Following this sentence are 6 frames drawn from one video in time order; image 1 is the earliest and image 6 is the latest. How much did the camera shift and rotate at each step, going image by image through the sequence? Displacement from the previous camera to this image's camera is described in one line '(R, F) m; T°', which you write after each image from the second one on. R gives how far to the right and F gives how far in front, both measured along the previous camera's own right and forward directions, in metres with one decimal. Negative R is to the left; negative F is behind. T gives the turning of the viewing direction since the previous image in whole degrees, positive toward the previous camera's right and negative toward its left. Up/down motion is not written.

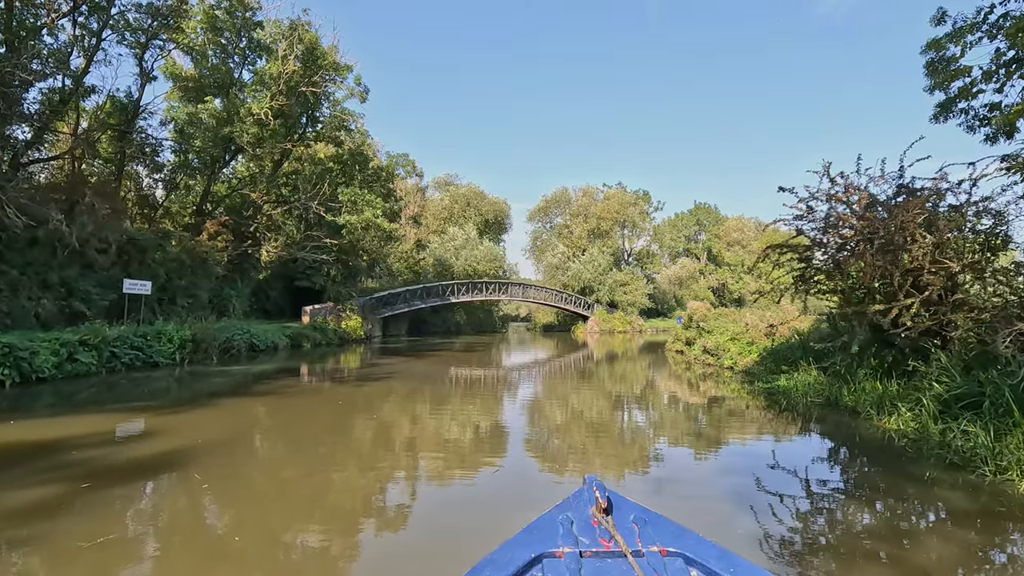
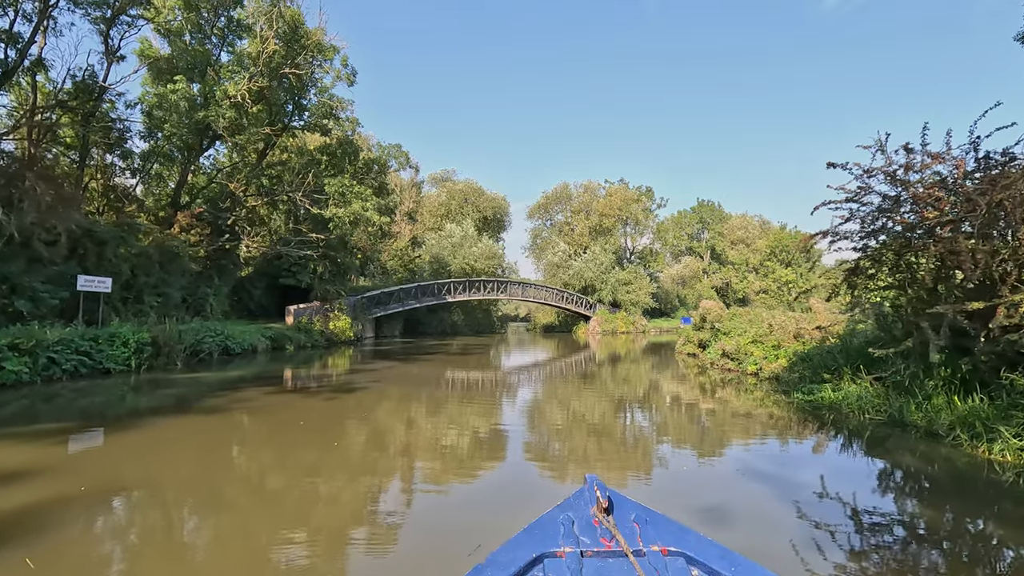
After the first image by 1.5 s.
(0.0, +0.5) m; 0°
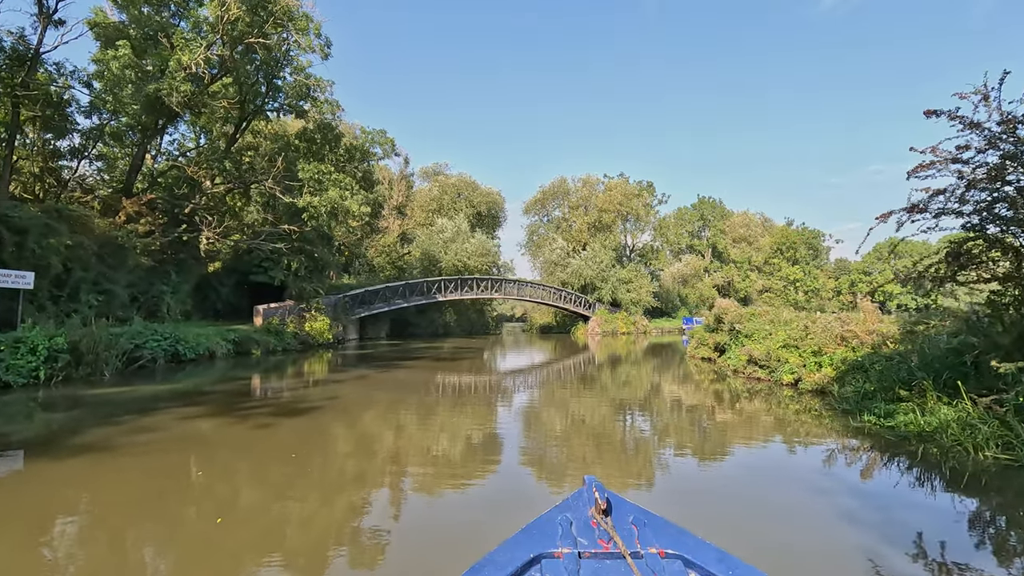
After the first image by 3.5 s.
(0.0, +0.6) m; 0°
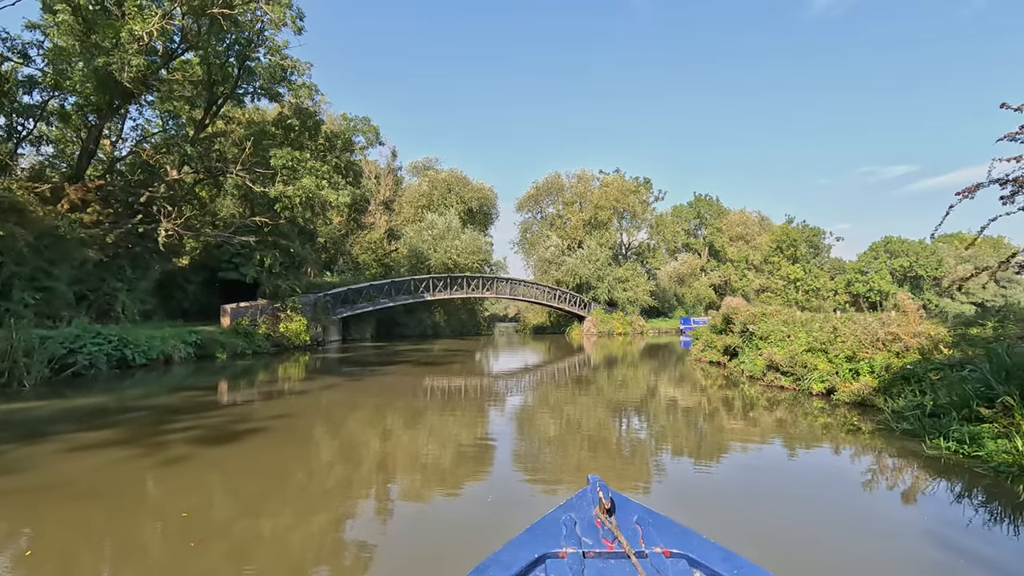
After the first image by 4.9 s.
(0.0, +0.5) m; +1°
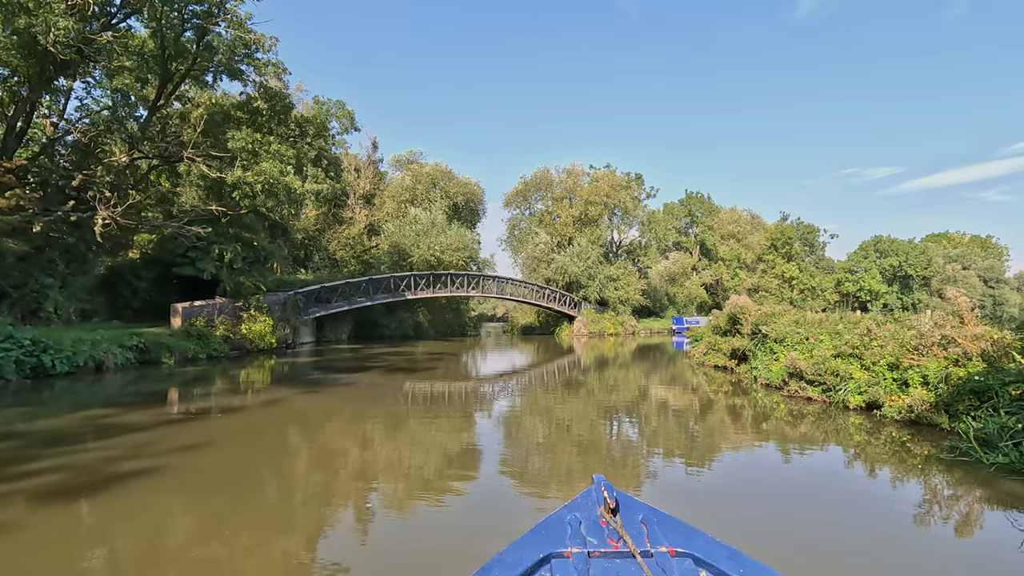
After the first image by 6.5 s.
(0.0, +0.5) m; +1°
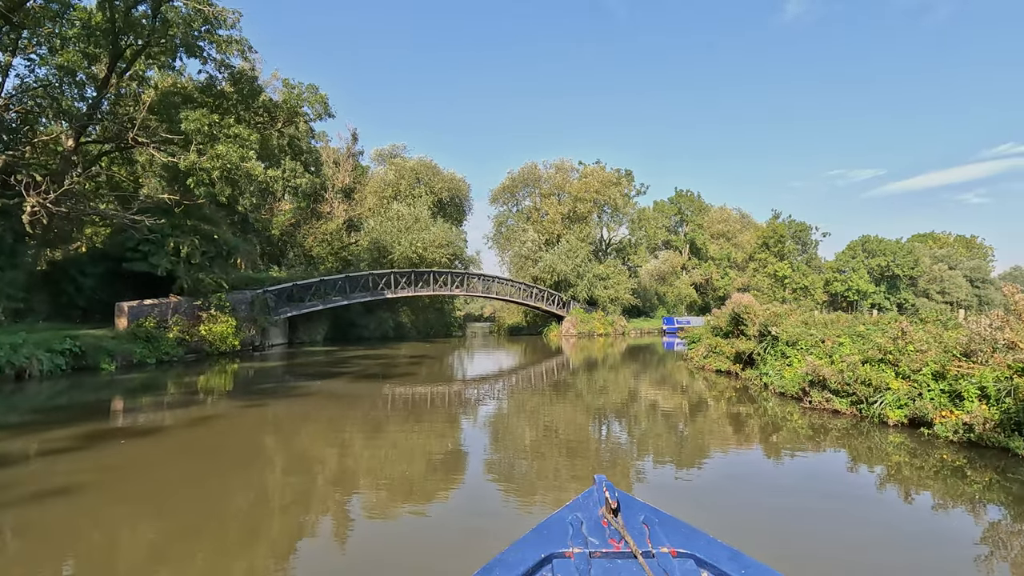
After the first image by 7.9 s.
(0.0, +0.4) m; +1°
